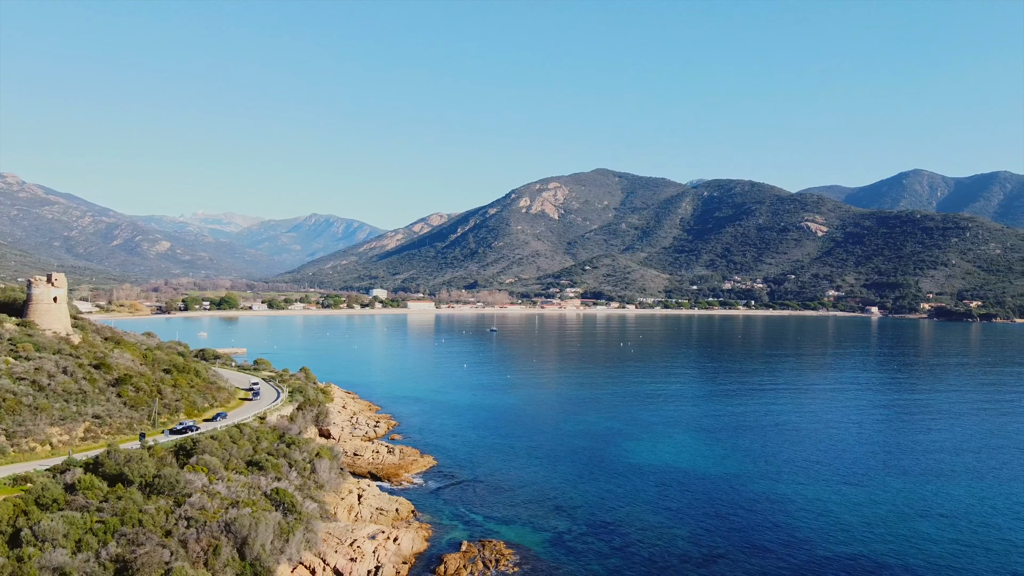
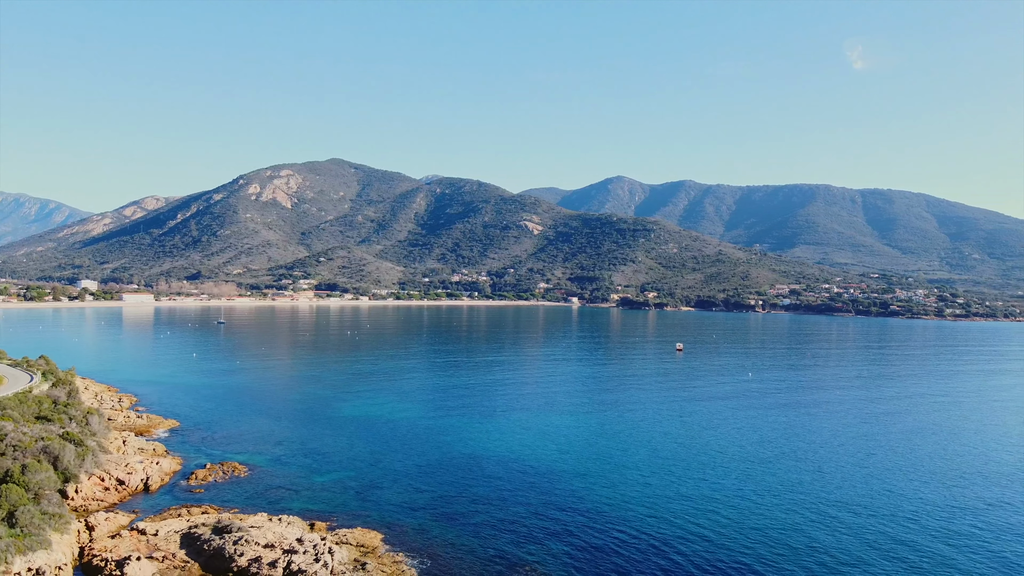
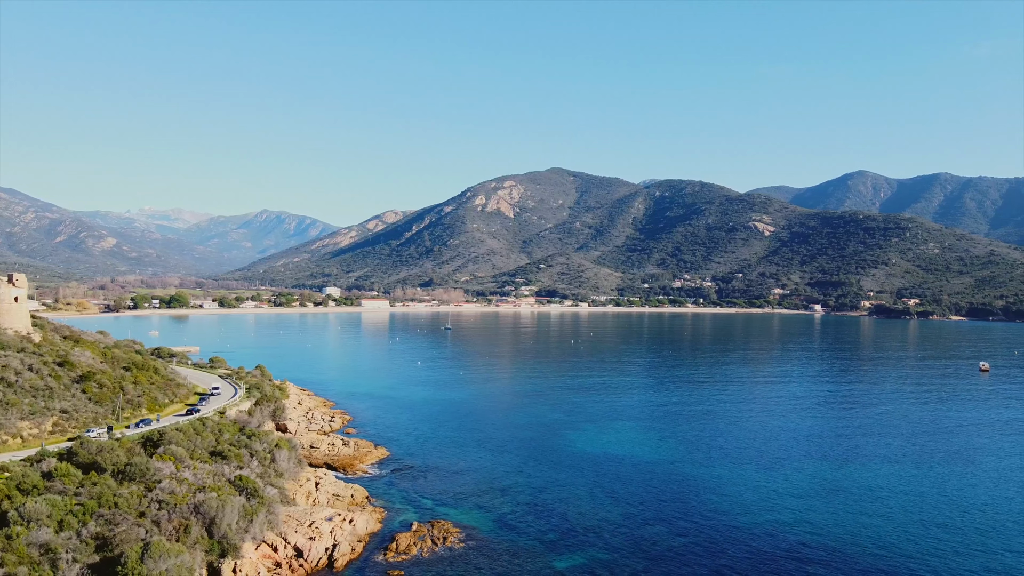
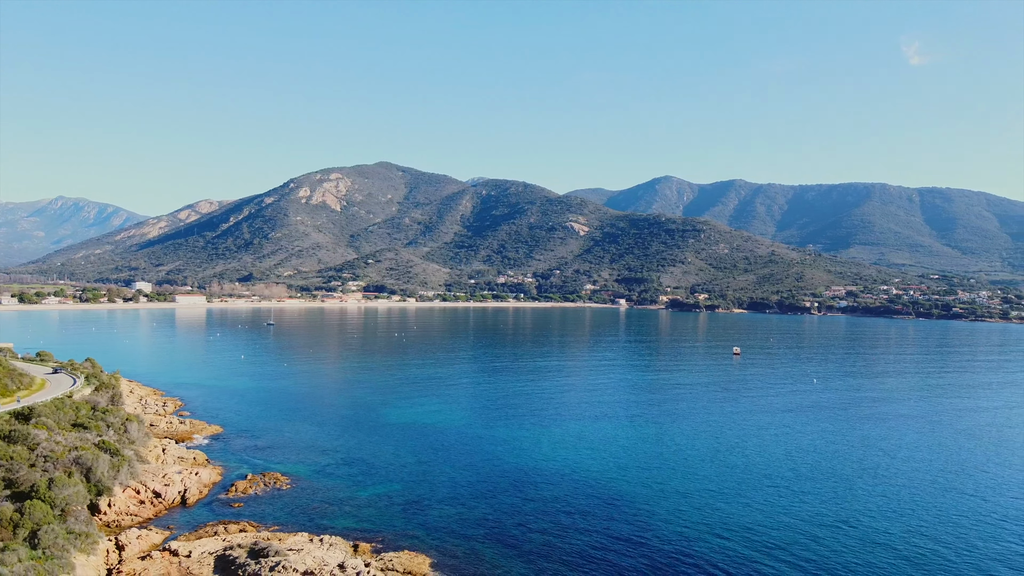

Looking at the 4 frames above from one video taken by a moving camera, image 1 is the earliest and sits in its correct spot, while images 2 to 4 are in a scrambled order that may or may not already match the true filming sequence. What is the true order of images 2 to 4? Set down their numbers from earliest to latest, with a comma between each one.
3, 4, 2
